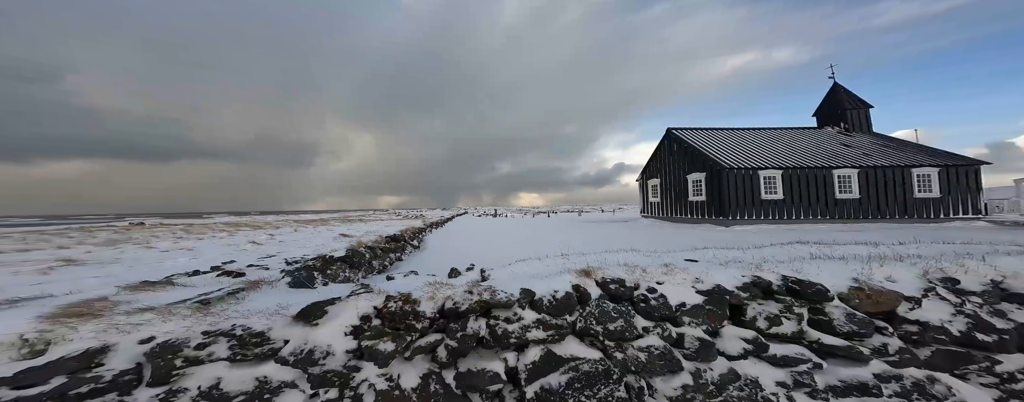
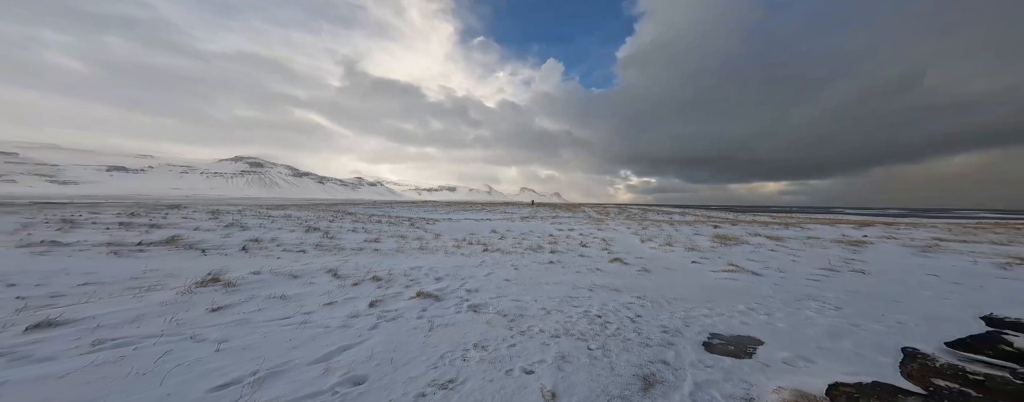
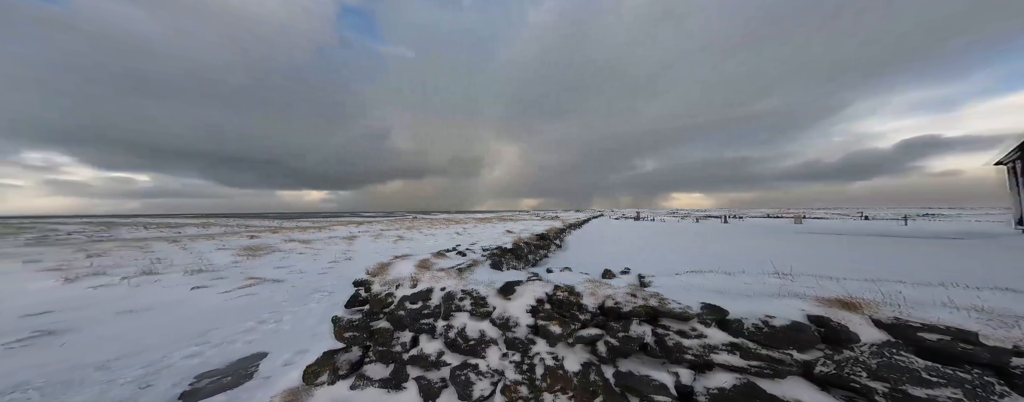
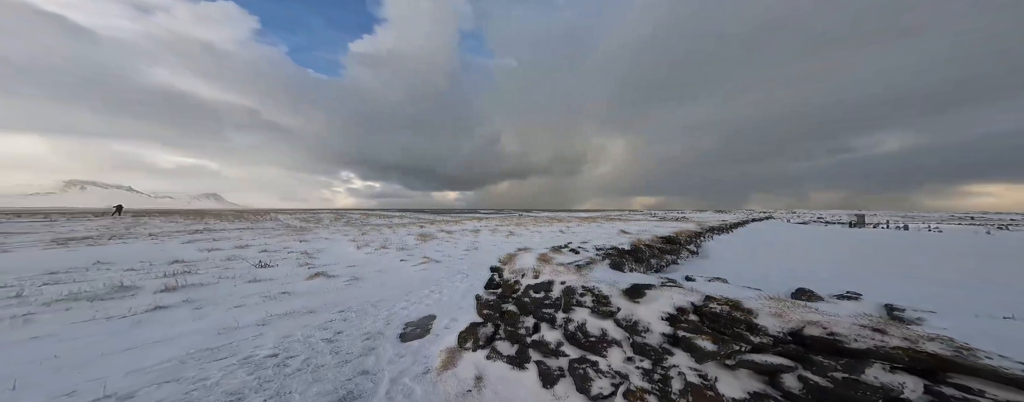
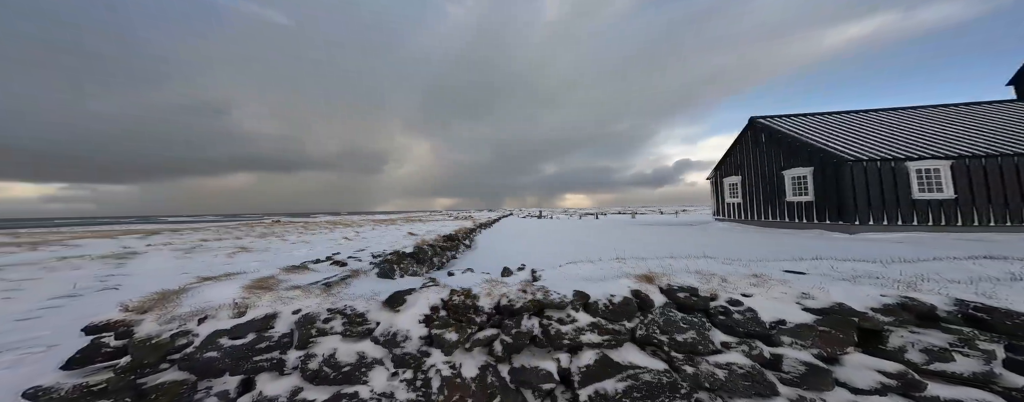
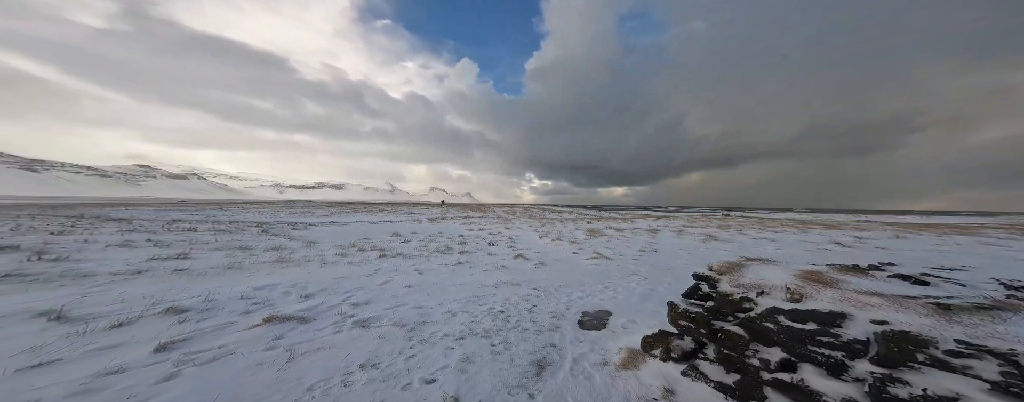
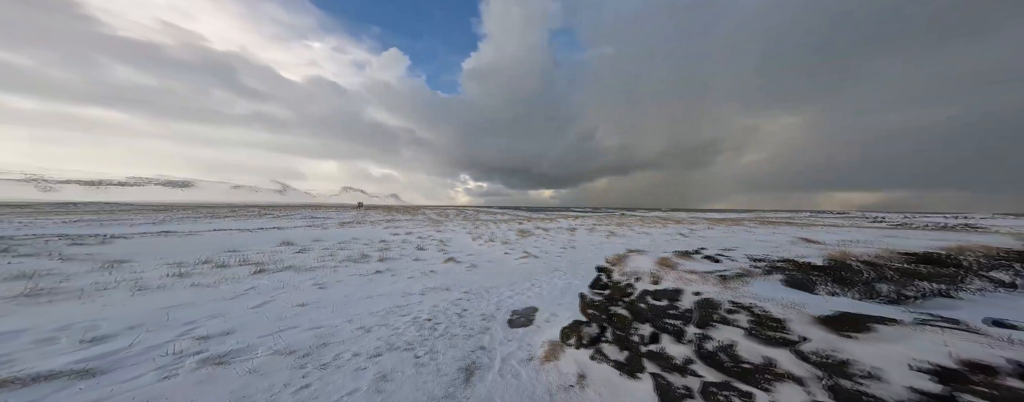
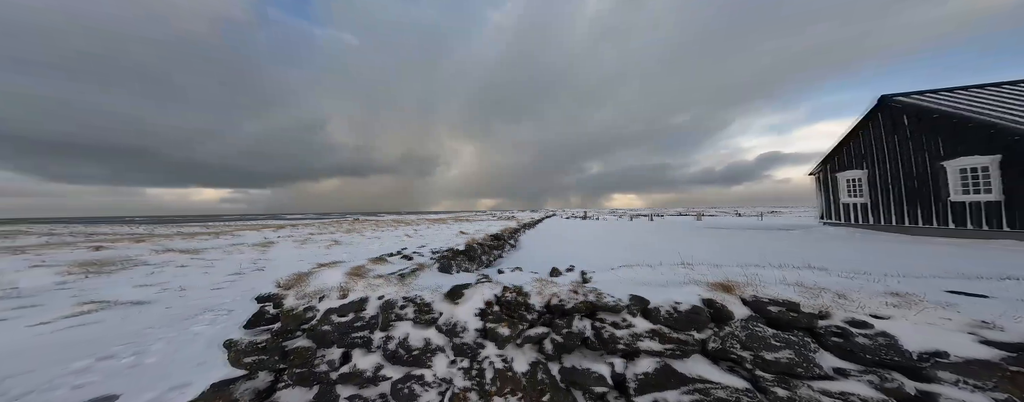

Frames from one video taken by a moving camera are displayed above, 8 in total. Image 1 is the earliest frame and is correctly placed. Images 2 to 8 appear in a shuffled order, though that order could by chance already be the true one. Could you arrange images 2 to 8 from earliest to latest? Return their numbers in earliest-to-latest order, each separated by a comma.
5, 8, 3, 4, 7, 6, 2
